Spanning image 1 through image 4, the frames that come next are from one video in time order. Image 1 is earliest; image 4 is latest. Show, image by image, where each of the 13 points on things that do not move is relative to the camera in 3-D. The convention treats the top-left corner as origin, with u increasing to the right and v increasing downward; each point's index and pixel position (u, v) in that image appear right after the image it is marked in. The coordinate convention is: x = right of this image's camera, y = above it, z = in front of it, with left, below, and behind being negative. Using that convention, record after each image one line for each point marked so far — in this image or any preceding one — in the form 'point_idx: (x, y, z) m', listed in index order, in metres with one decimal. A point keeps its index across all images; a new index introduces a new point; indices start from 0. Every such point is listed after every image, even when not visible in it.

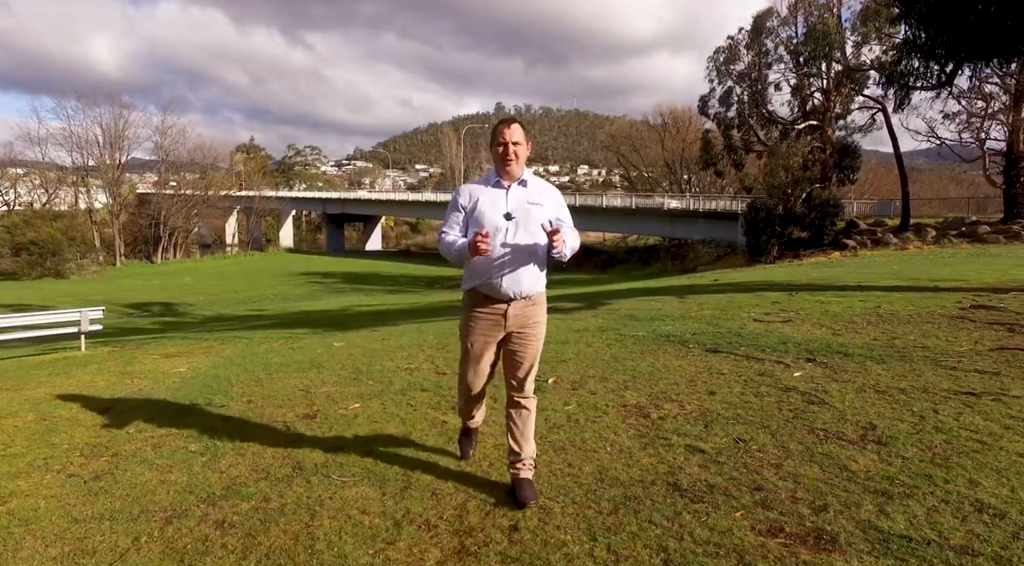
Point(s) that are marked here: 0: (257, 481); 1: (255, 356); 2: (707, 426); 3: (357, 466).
0: (-1.3, -1.0, +3.4) m
1: (-3.0, -0.9, +8.0) m
2: (+1.2, -0.9, +4.1) m
3: (-0.8, -1.0, +3.6) m
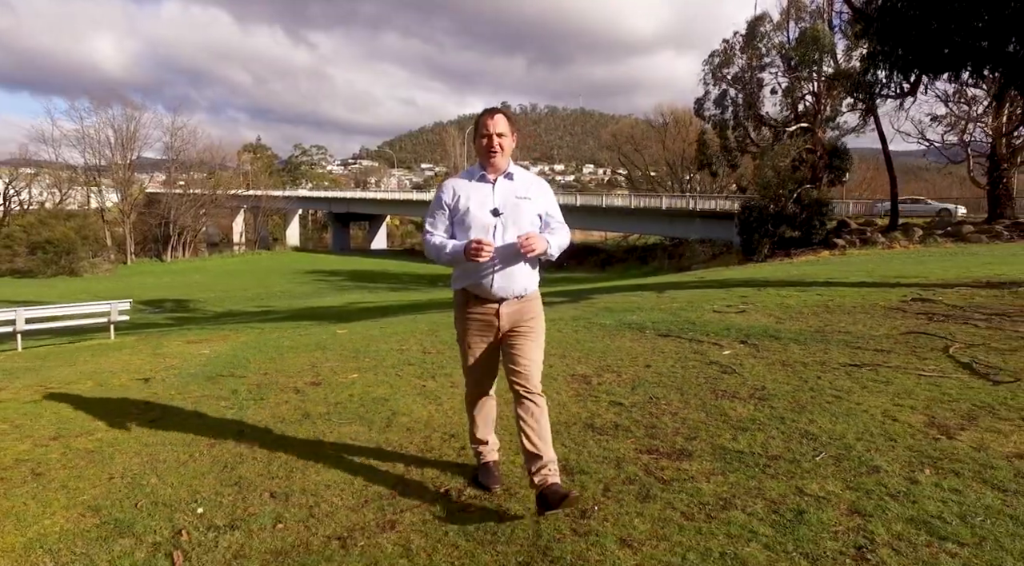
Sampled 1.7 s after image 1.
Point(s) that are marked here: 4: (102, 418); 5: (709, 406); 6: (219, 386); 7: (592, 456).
0: (-1.6, -0.9, +4.5) m
1: (-3.3, -0.8, +9.1) m
2: (+0.9, -0.8, +5.2) m
3: (-1.1, -0.9, +4.7) m
4: (-2.8, -0.9, +4.7) m
5: (+1.3, -0.8, +4.7) m
6: (-2.5, -0.9, +5.9) m
7: (+0.4, -0.9, +3.7) m
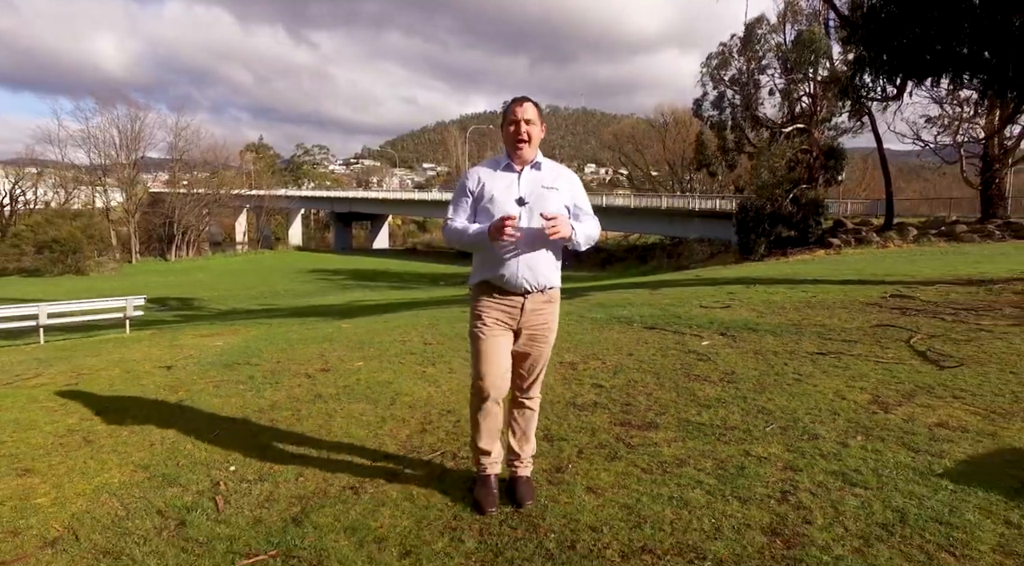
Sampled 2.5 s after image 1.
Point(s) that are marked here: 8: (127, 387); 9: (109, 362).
0: (-1.6, -0.9, +5.0) m
1: (-3.3, -0.7, +9.7) m
2: (+0.9, -0.8, +5.7) m
3: (-1.2, -0.8, +5.2) m
4: (-2.9, -0.9, +5.2) m
5: (+1.3, -0.8, +5.2) m
6: (-2.6, -0.8, +6.5) m
7: (+0.4, -0.9, +4.2) m
8: (-3.3, -0.9, +5.8) m
9: (-4.3, -0.9, +7.3) m
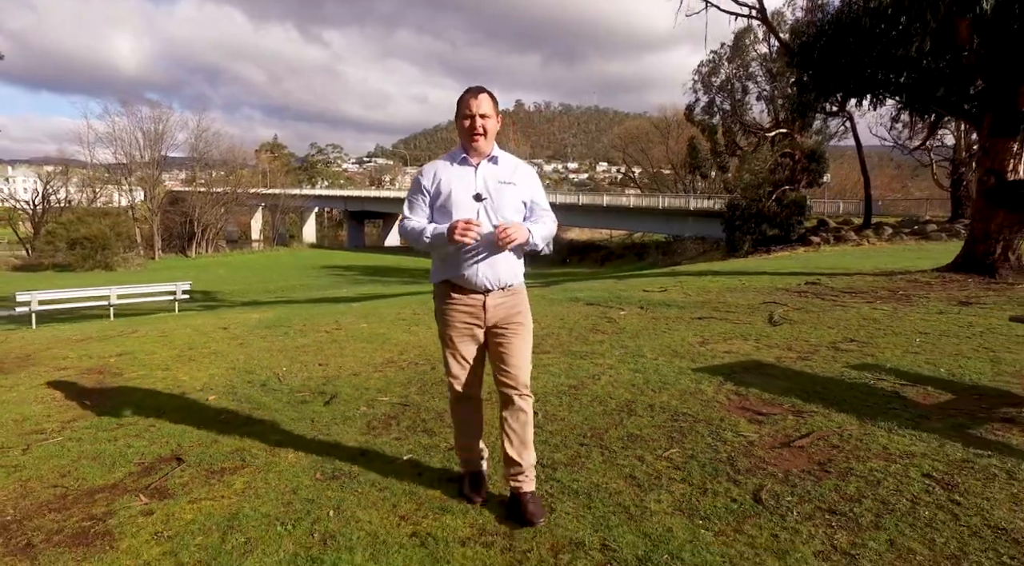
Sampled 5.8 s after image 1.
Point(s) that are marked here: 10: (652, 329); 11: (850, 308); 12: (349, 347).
0: (-2.1, -0.7, +7.4) m
1: (-3.7, -0.5, +12.1) m
2: (+0.4, -0.6, +8.1) m
3: (-1.7, -0.6, +7.6) m
4: (-3.4, -0.7, +7.6) m
5: (+0.8, -0.6, +7.5) m
6: (-3.1, -0.6, +8.9) m
7: (-0.2, -0.7, +6.6) m
8: (-3.8, -0.7, +8.2) m
9: (-4.8, -0.6, +9.7) m
10: (+1.6, -0.6, +7.7) m
11: (+4.6, -0.3, +9.2) m
12: (-1.7, -0.7, +7.1) m
